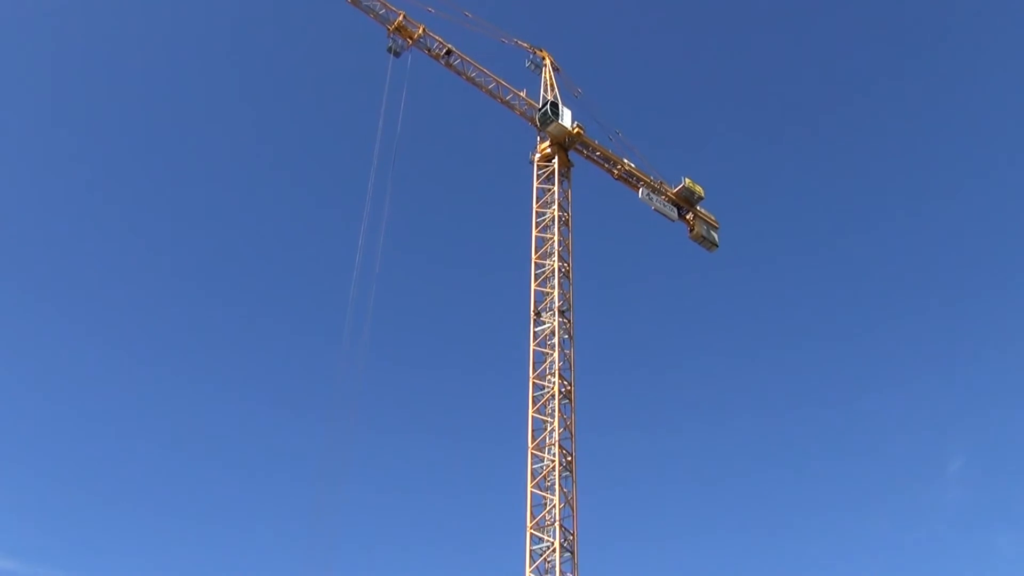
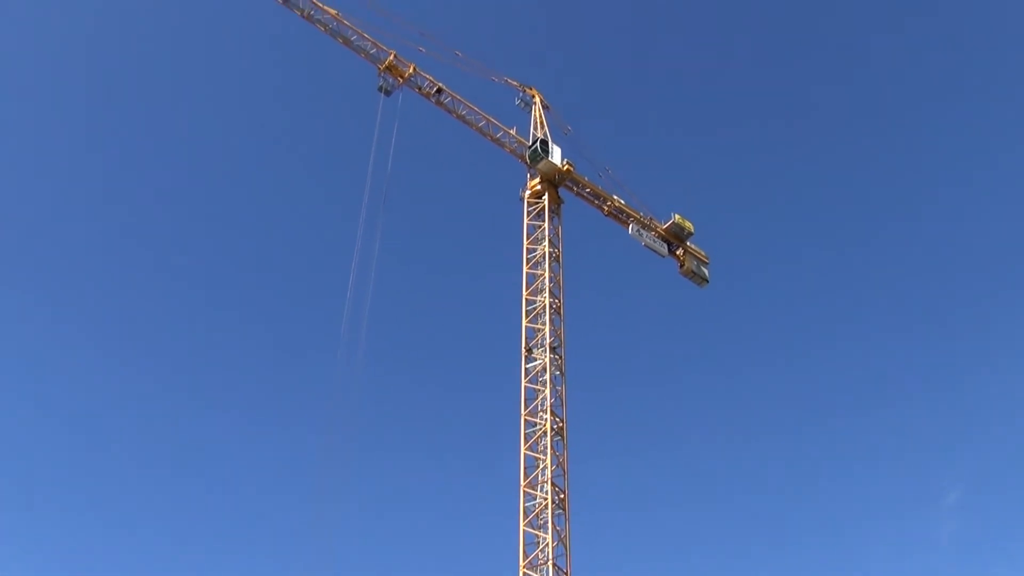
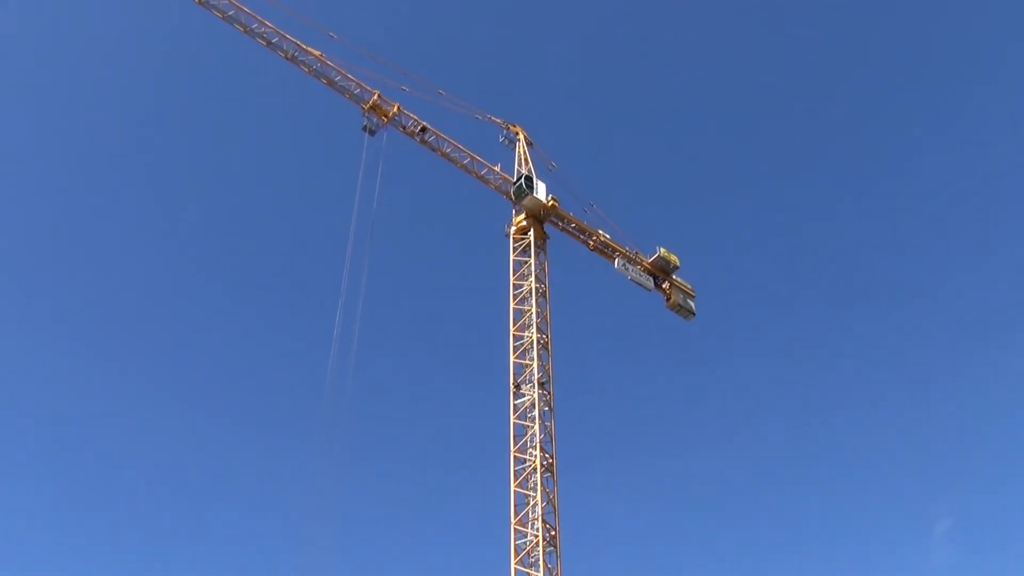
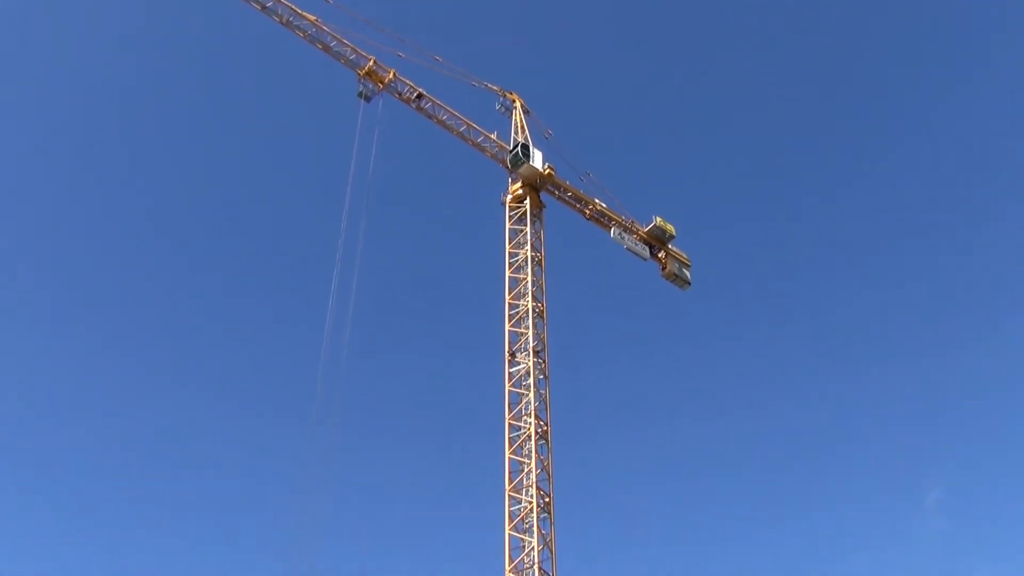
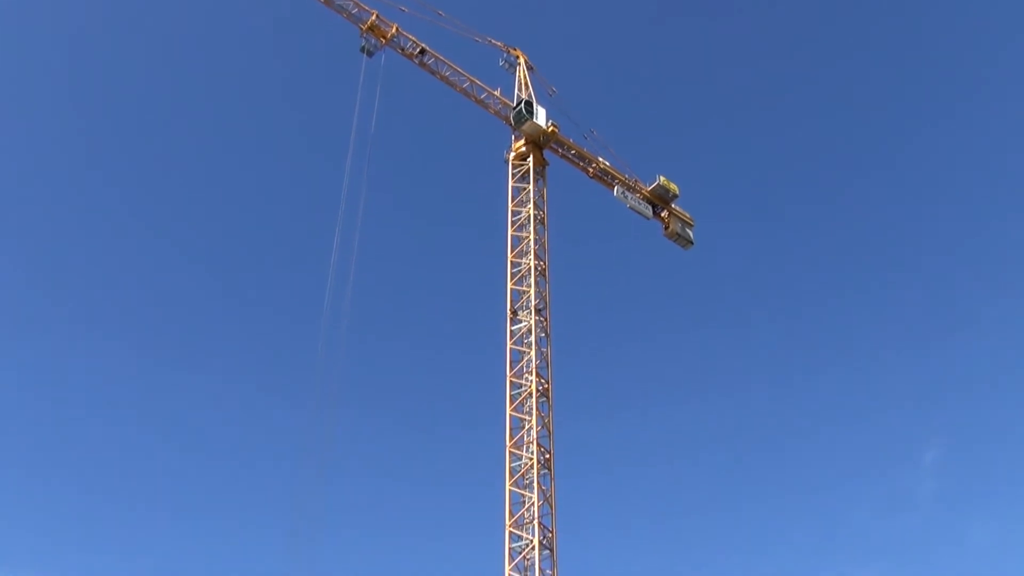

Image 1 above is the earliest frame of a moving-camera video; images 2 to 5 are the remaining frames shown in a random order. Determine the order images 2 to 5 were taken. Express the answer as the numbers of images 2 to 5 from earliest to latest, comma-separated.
2, 3, 4, 5
